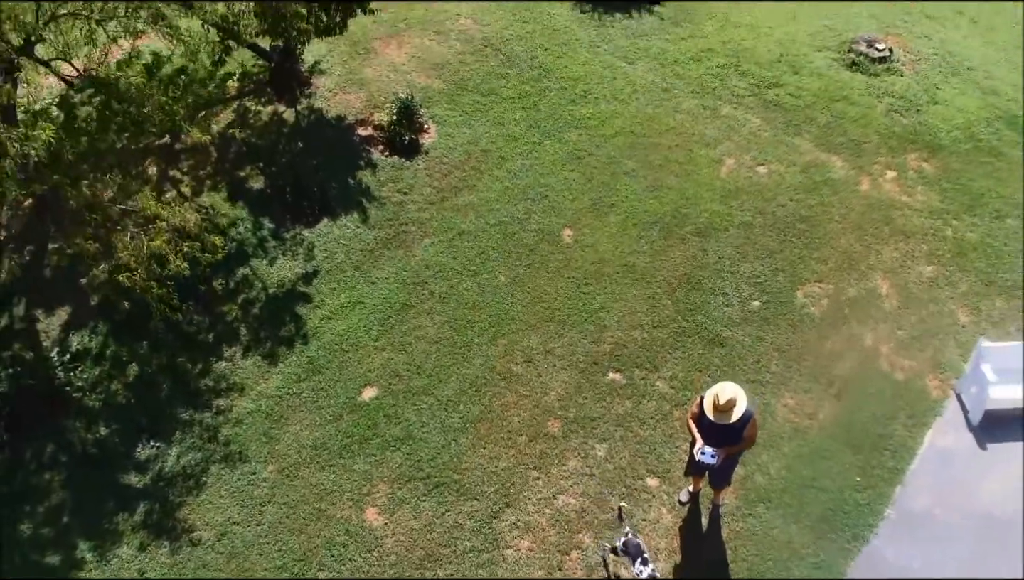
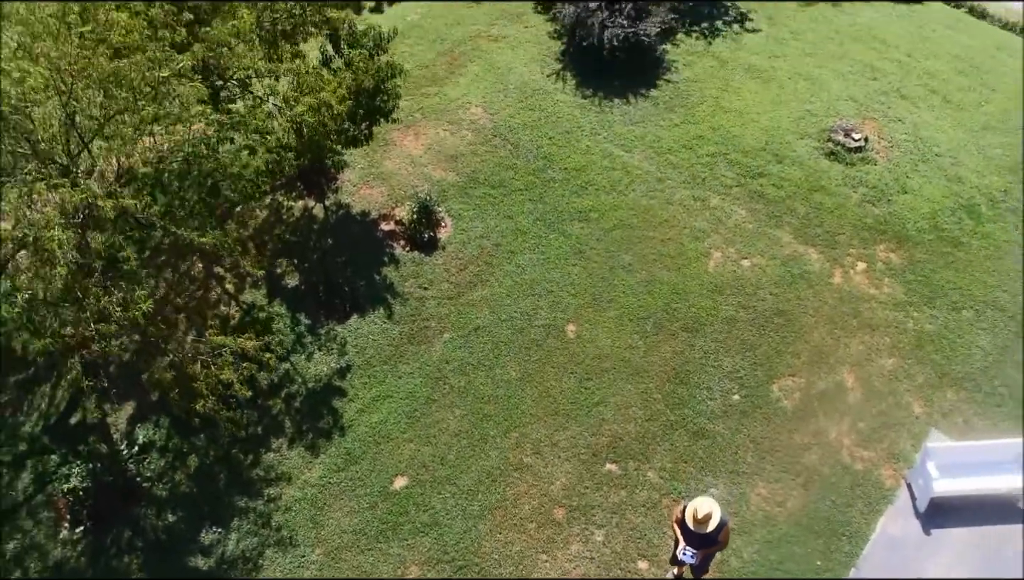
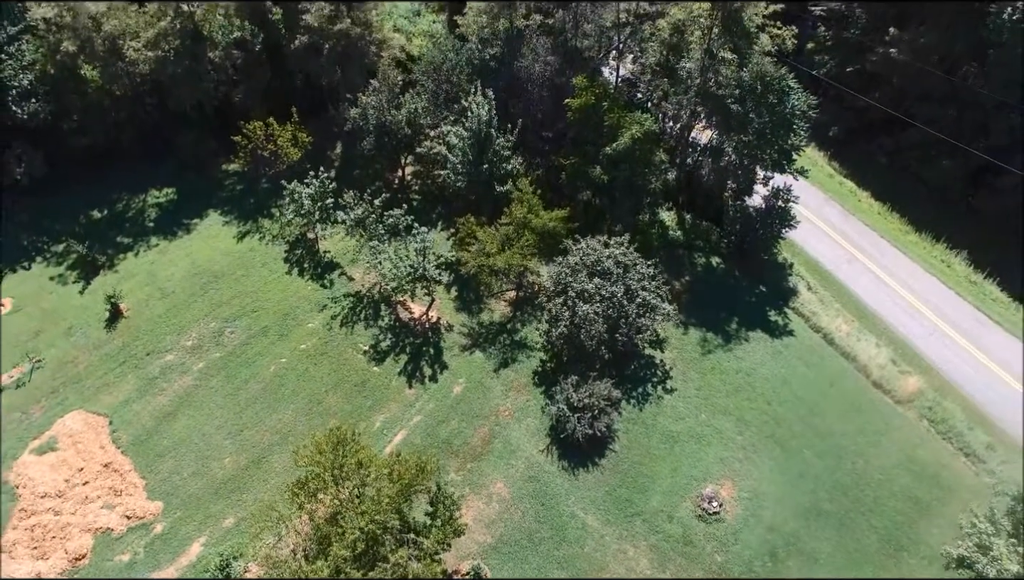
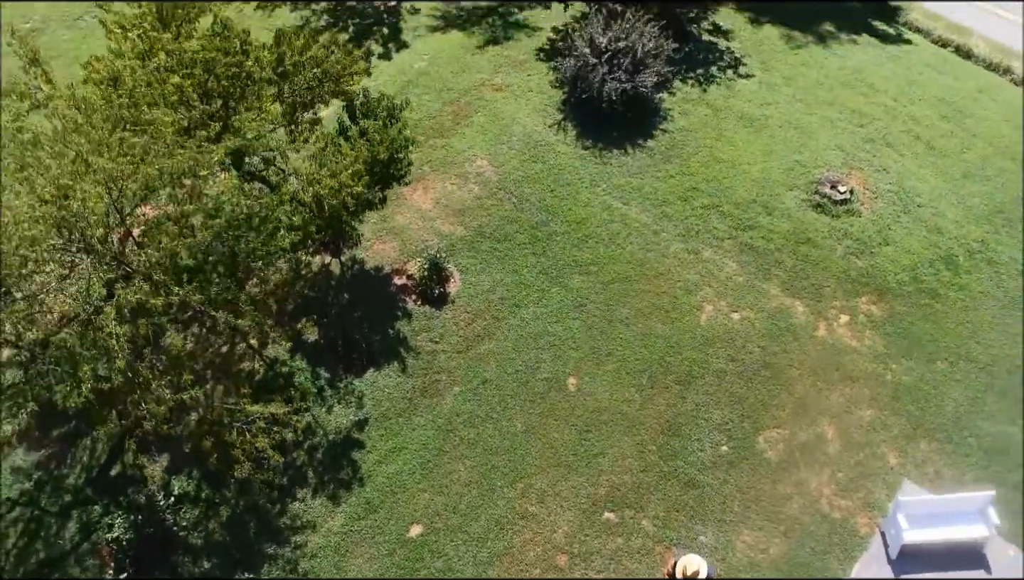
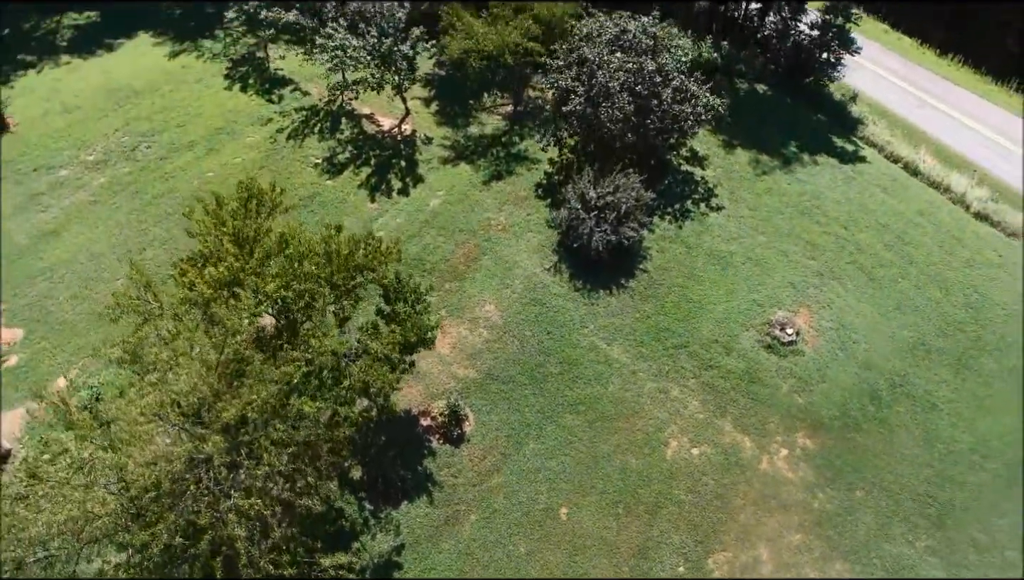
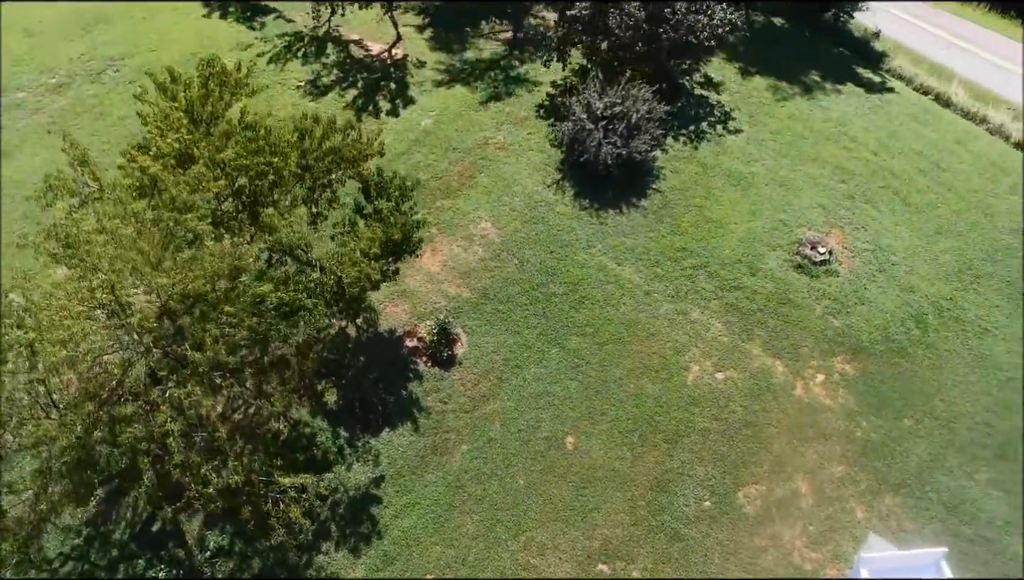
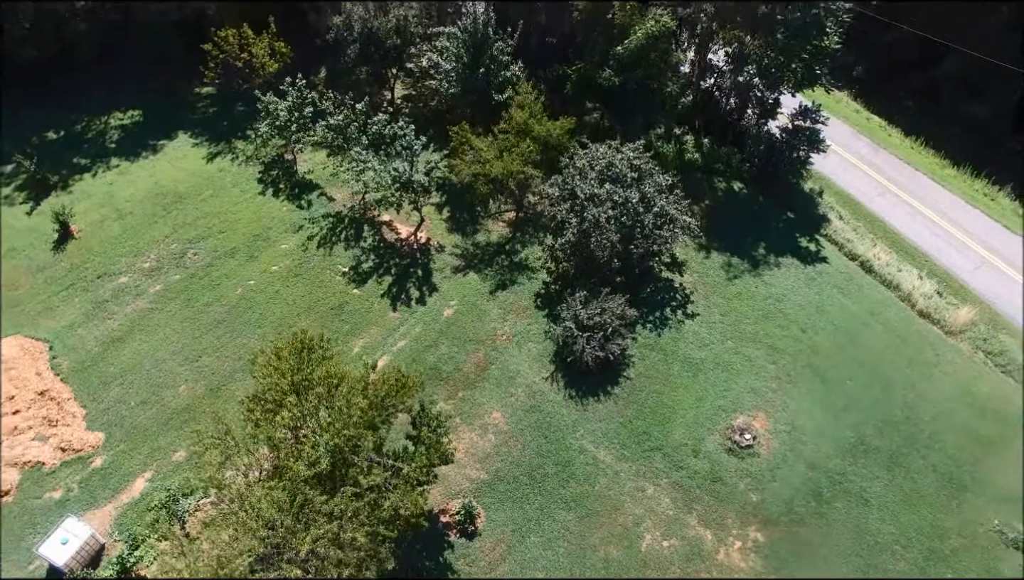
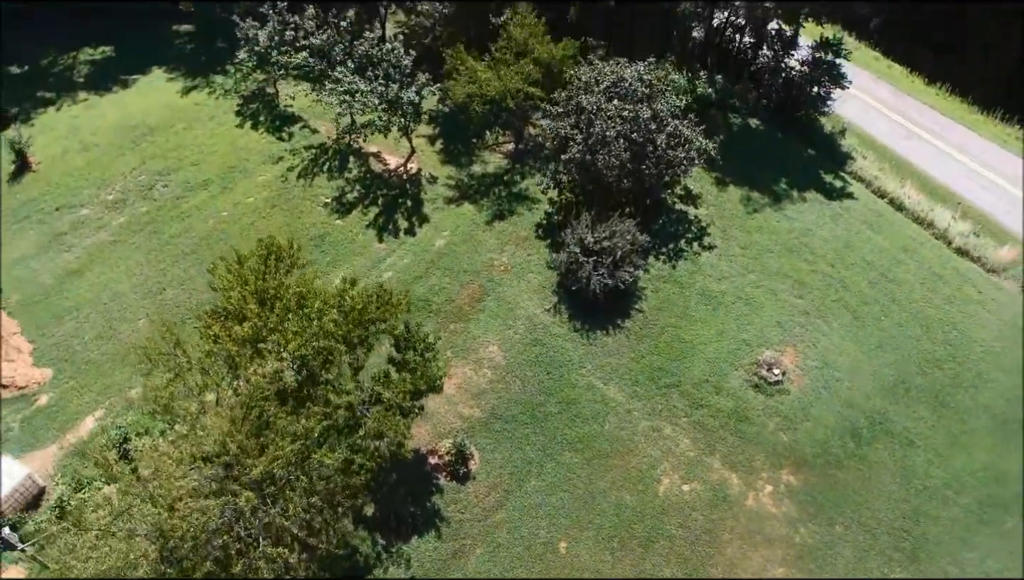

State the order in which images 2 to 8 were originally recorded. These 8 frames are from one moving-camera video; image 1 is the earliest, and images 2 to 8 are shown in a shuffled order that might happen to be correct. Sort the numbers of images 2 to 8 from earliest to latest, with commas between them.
2, 4, 6, 5, 8, 7, 3
